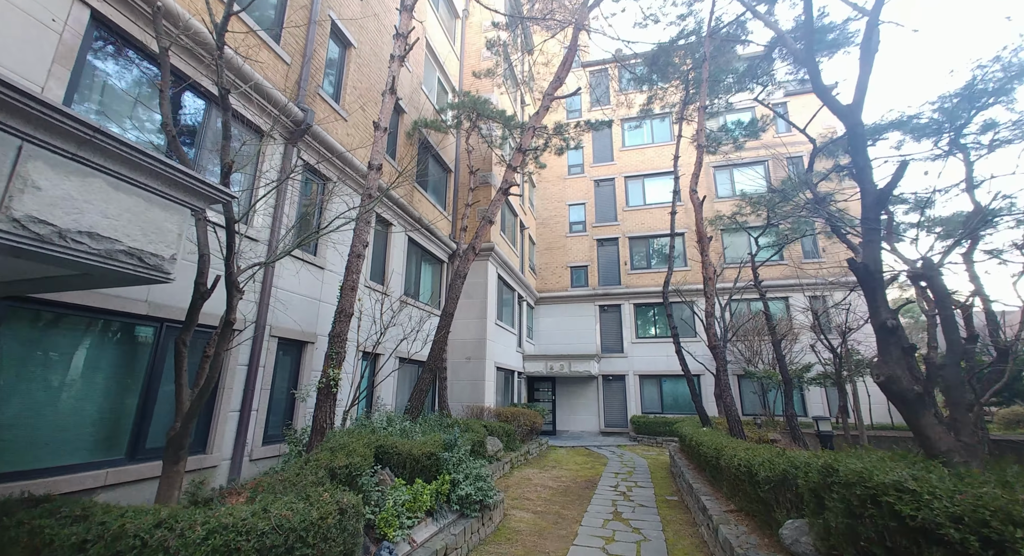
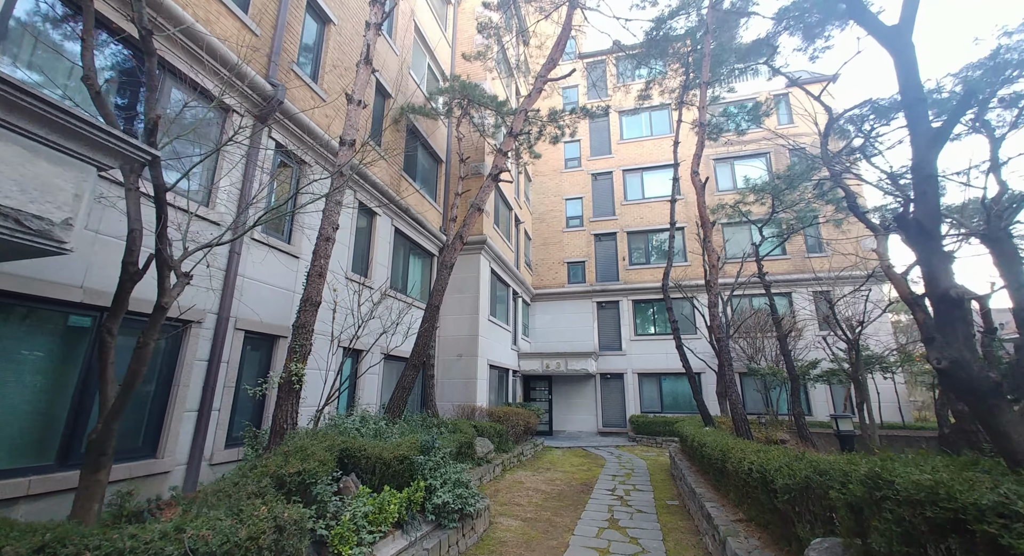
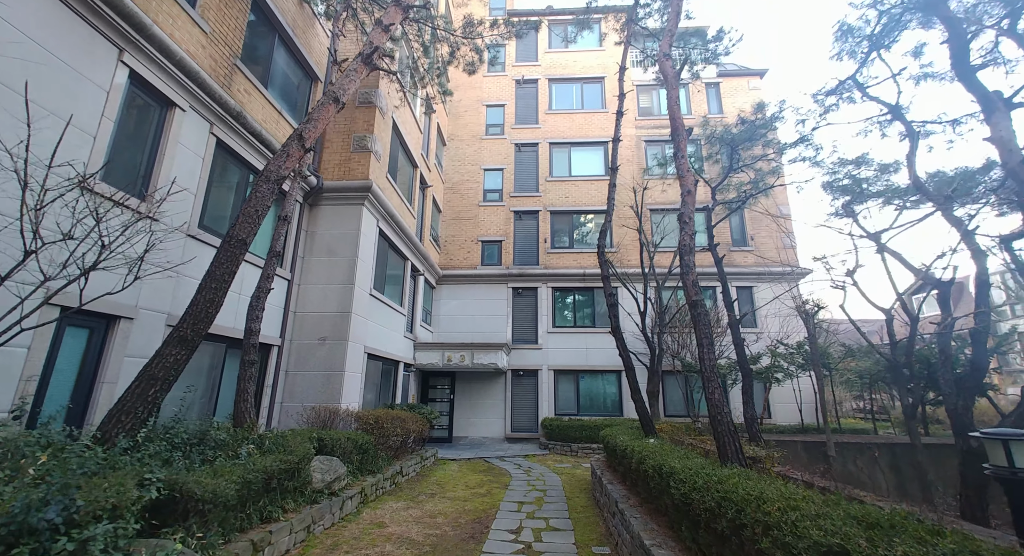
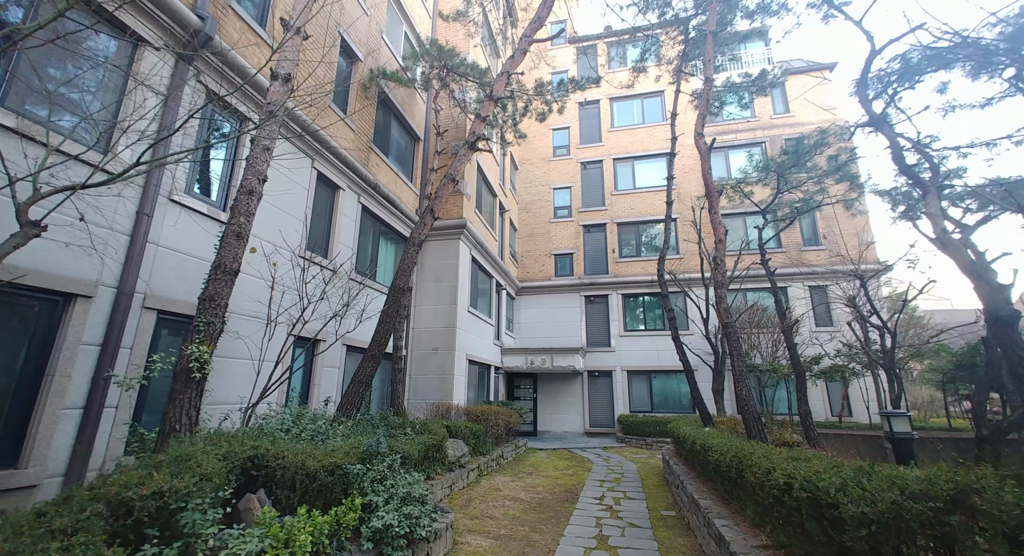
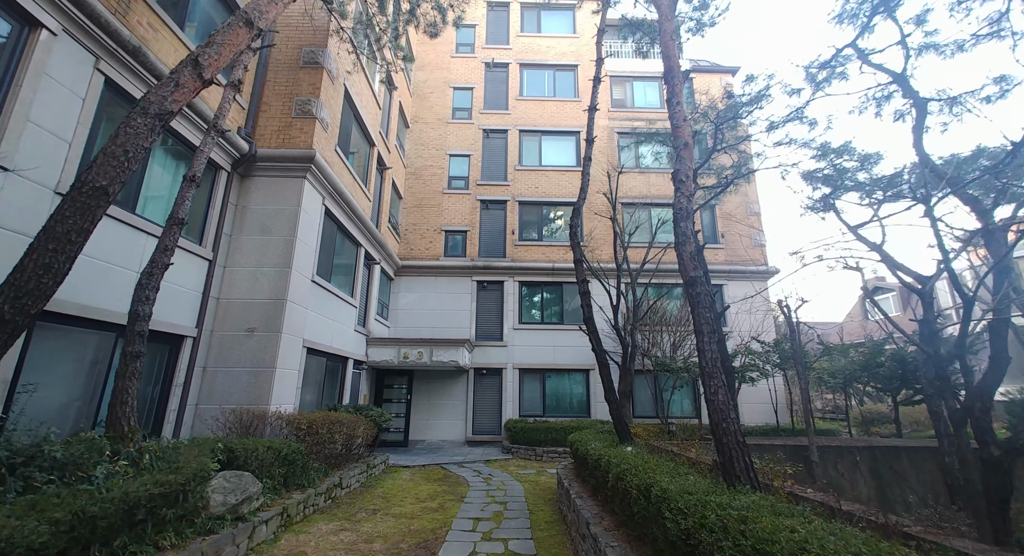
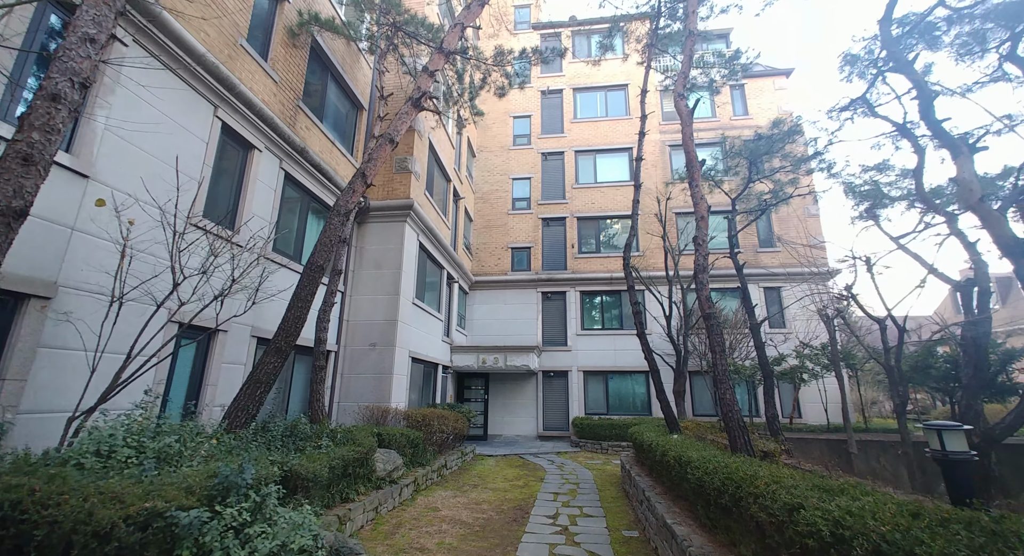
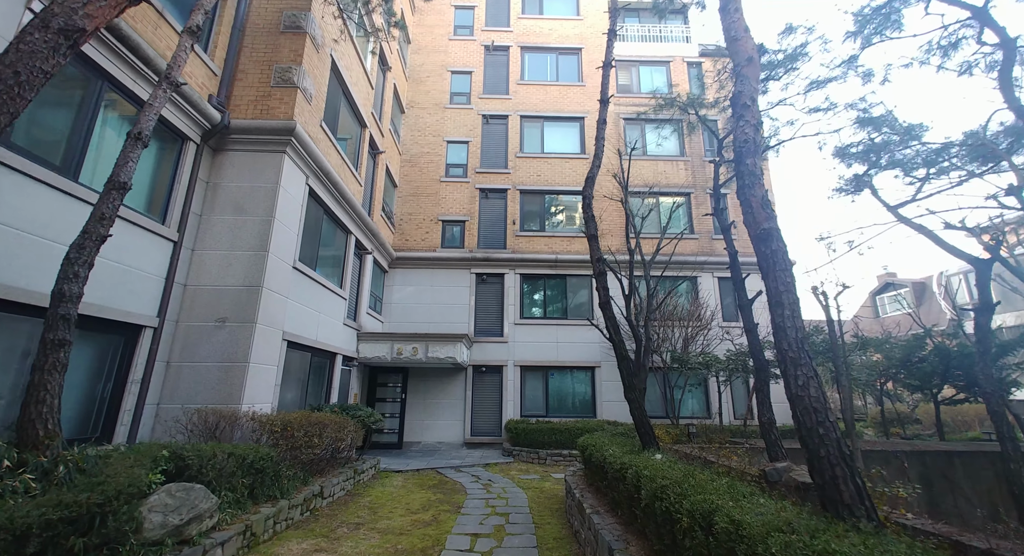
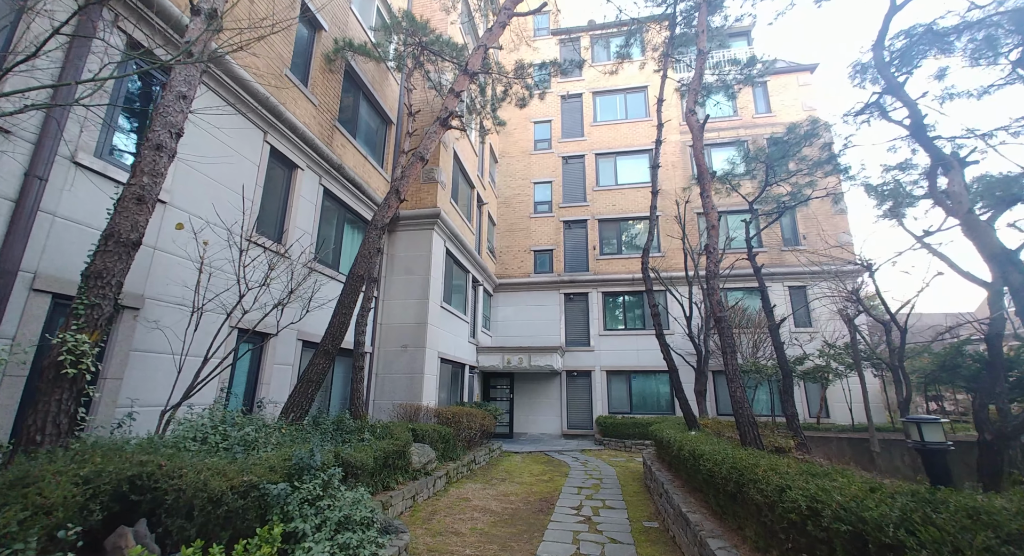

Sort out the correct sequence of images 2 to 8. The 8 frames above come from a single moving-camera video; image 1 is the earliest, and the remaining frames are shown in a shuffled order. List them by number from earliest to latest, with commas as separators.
2, 4, 8, 6, 3, 5, 7
